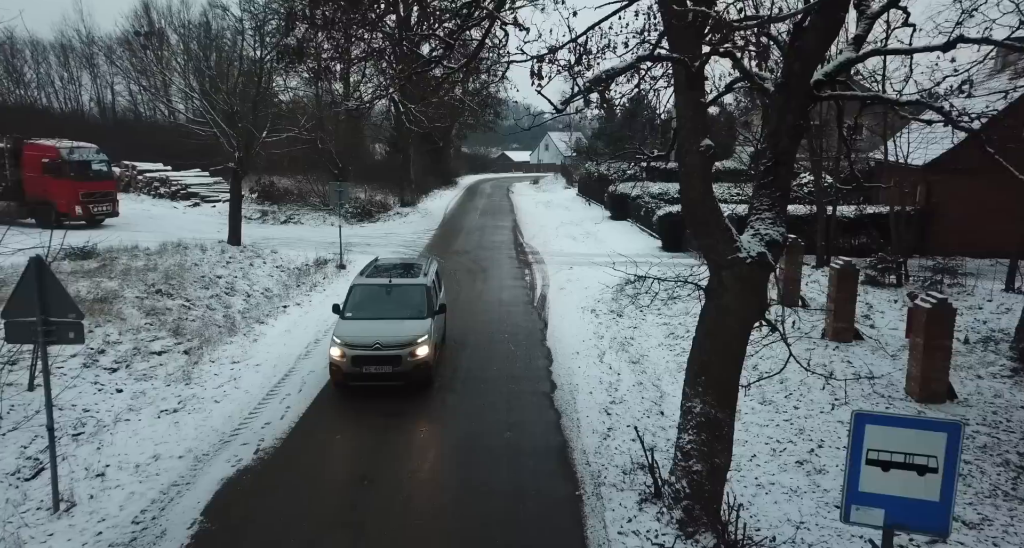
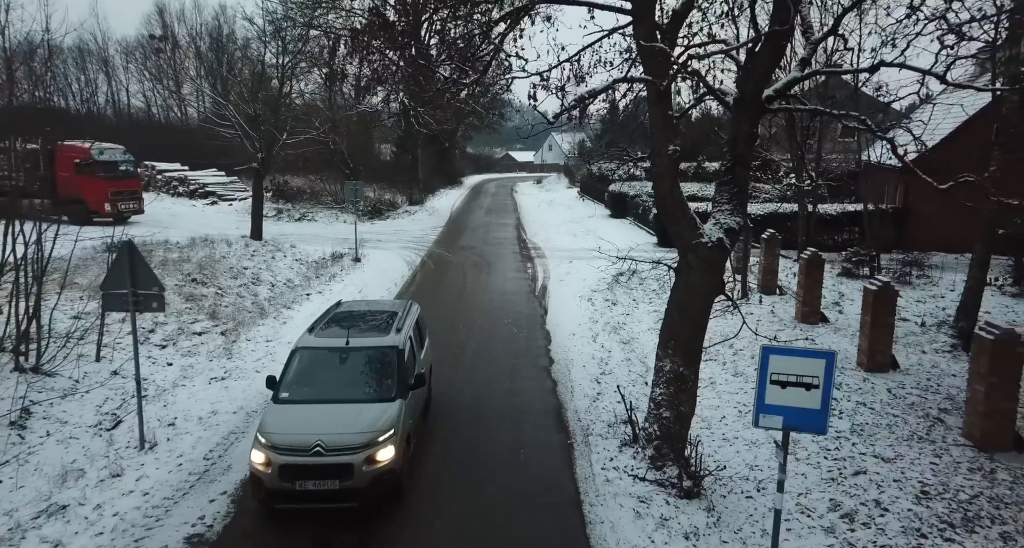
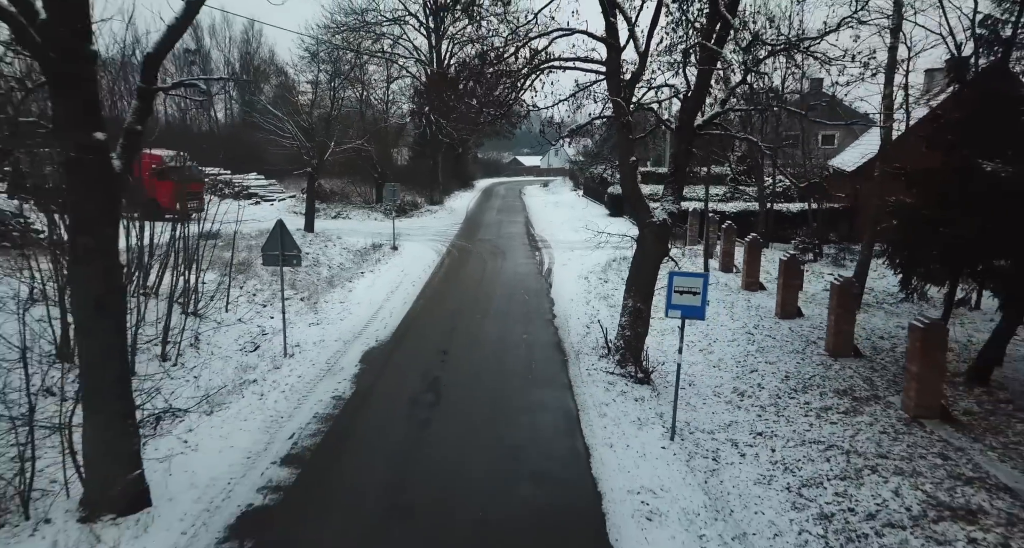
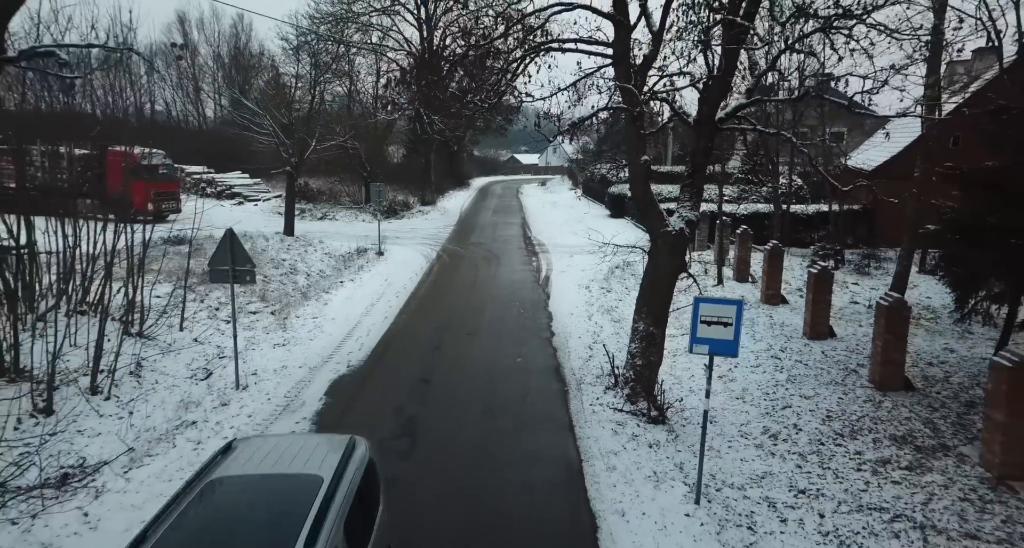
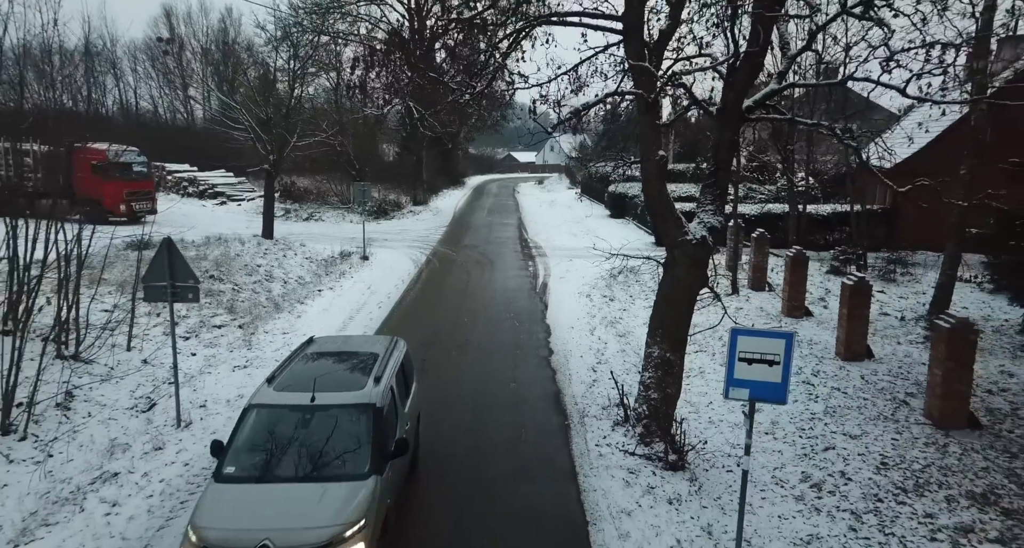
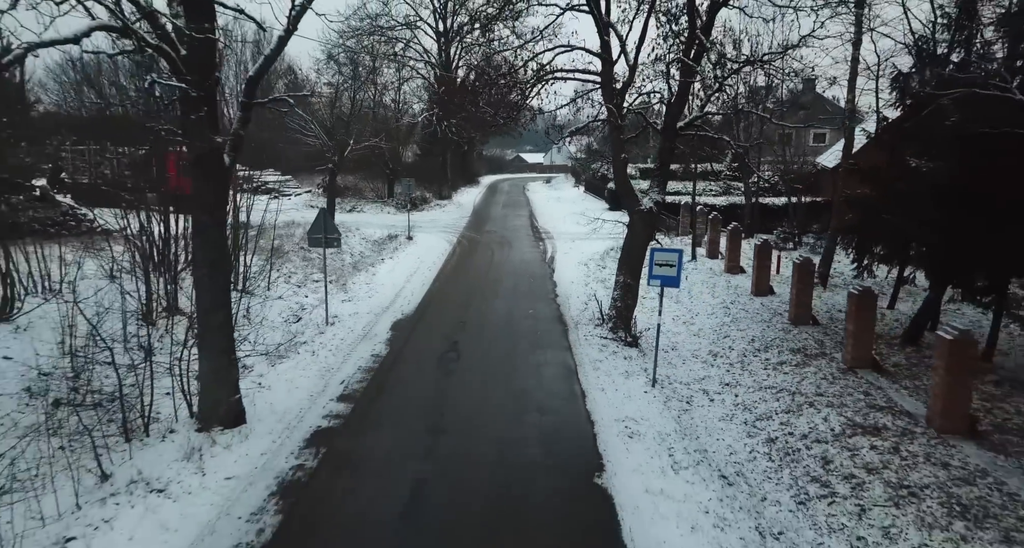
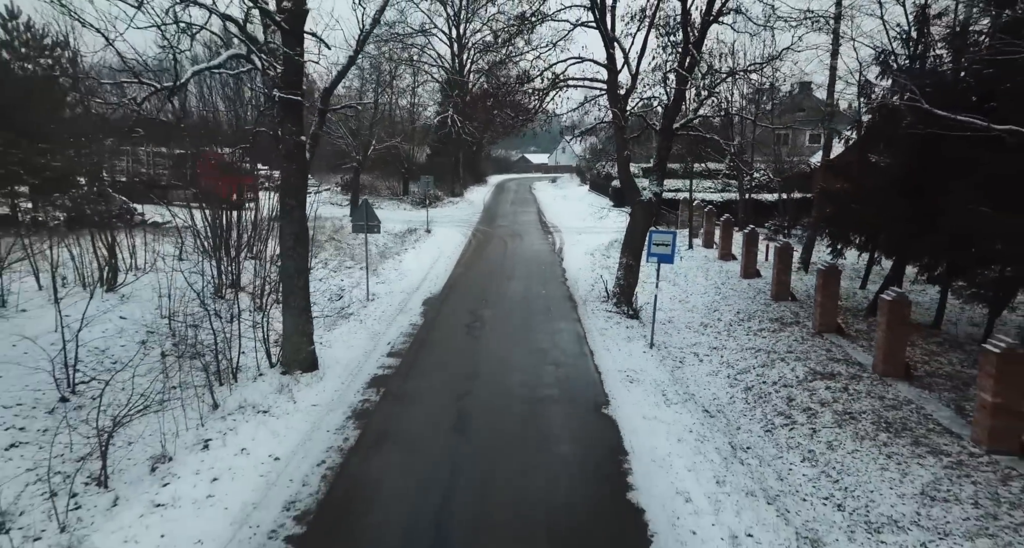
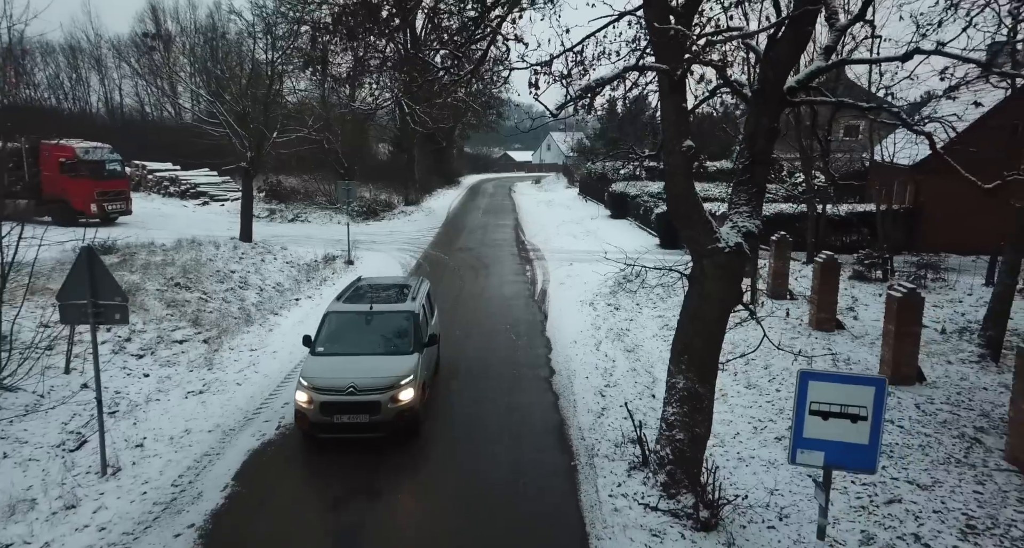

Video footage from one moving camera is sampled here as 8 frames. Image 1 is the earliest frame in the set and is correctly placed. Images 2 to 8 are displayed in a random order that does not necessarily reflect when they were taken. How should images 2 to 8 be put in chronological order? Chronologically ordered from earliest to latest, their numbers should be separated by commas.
8, 2, 5, 4, 3, 6, 7
